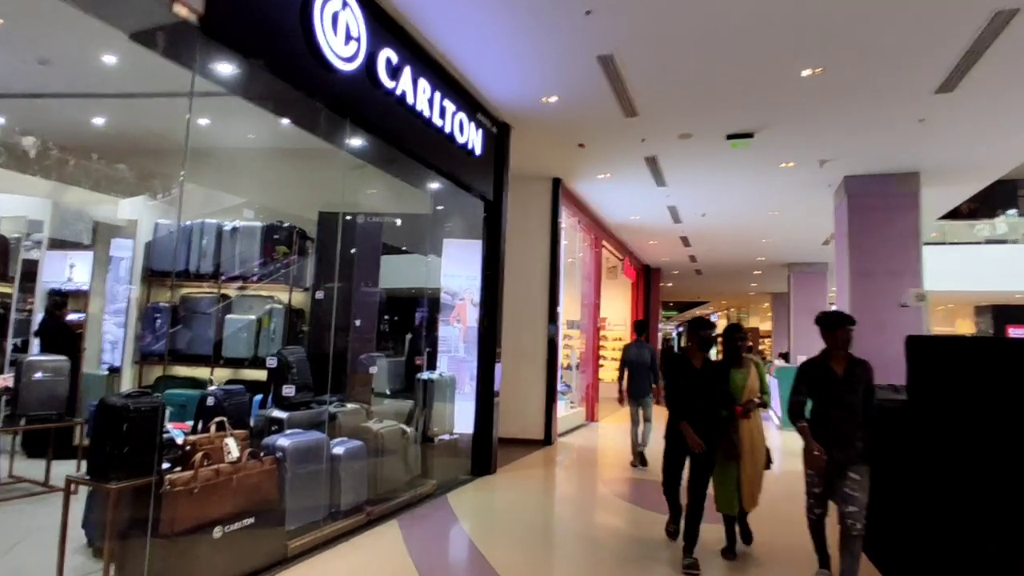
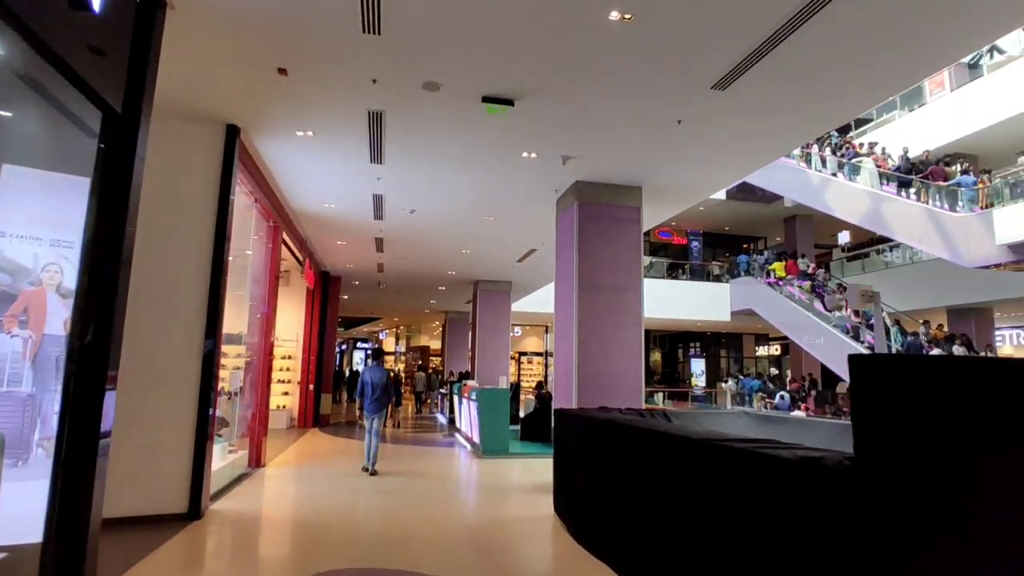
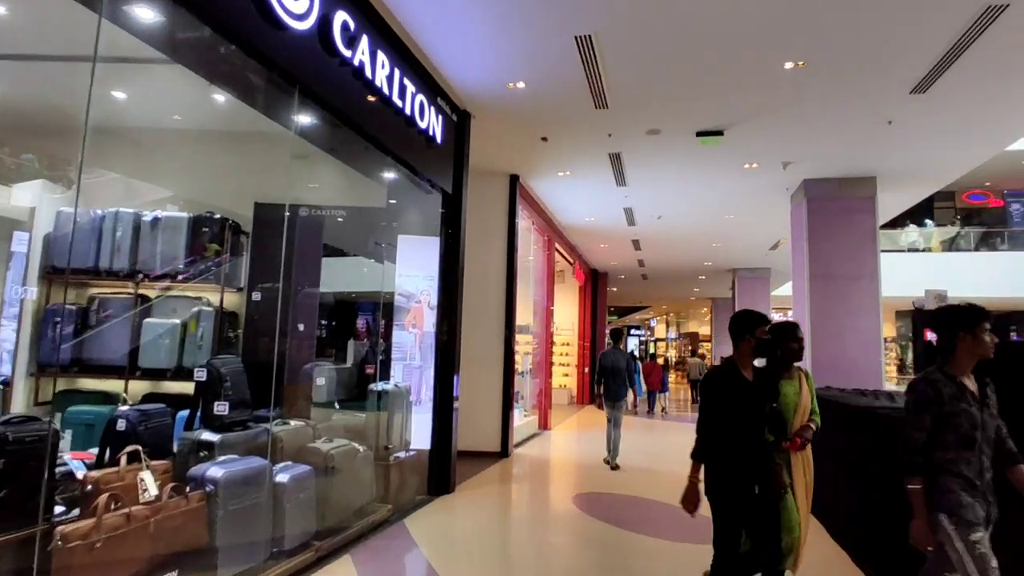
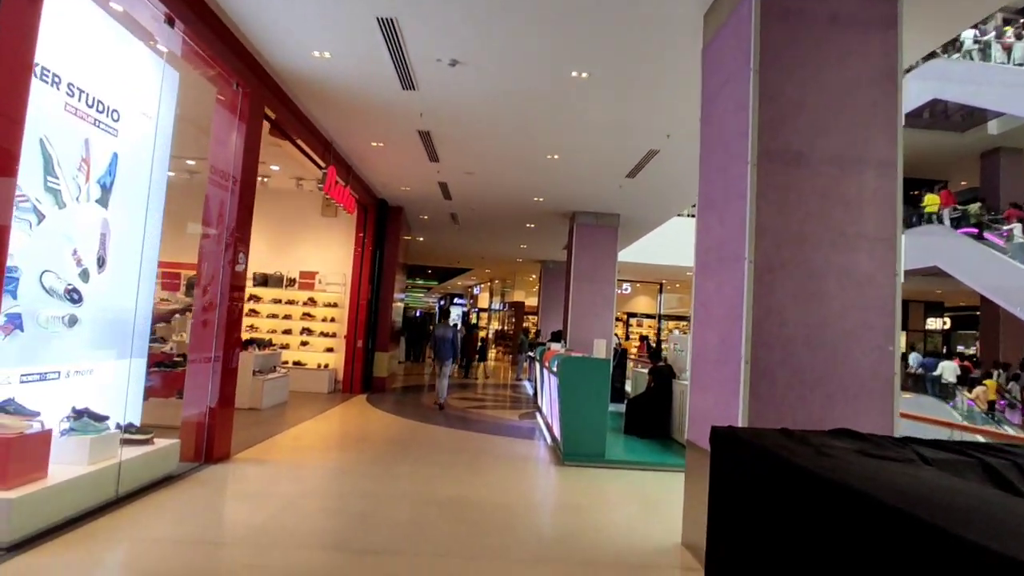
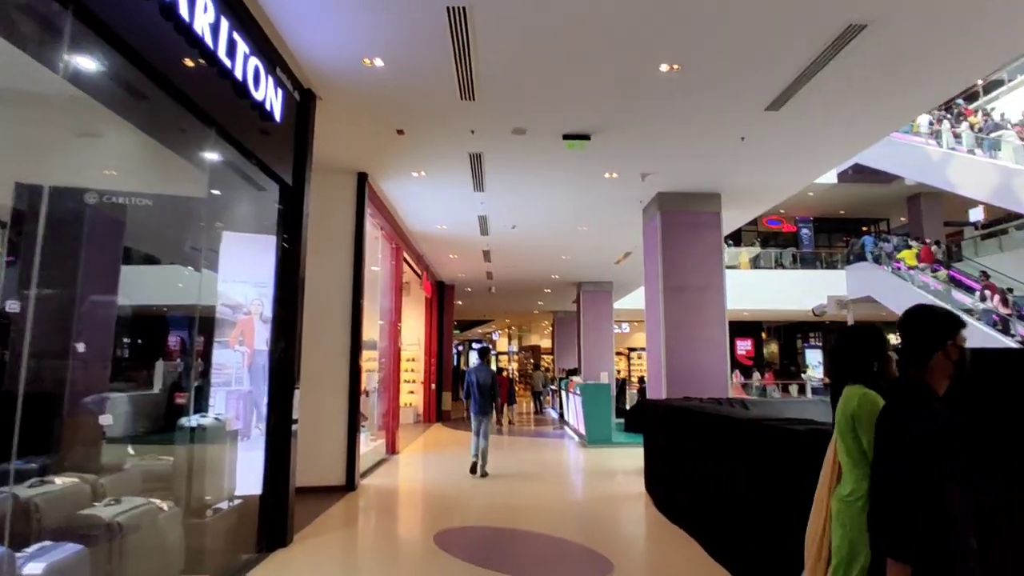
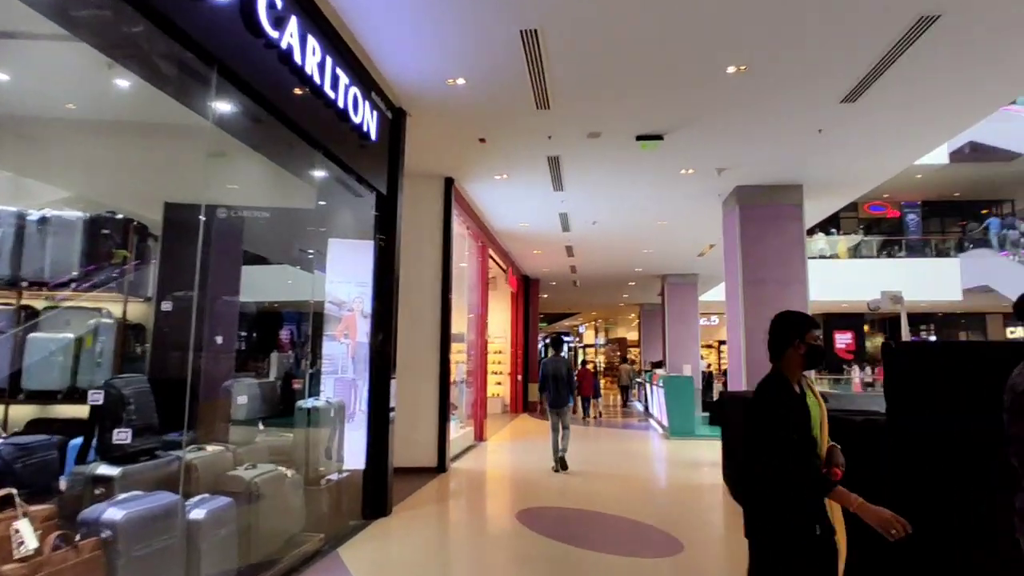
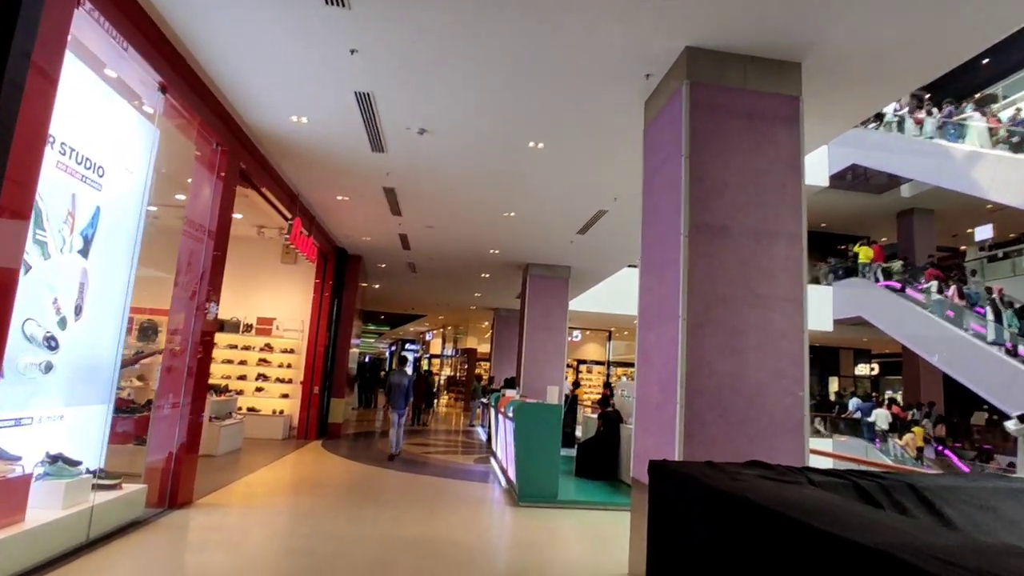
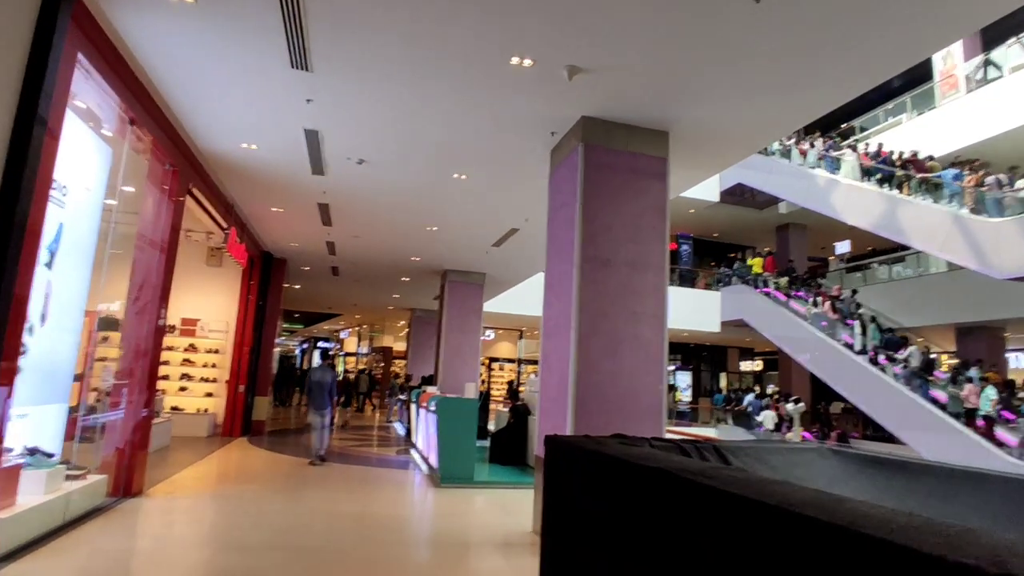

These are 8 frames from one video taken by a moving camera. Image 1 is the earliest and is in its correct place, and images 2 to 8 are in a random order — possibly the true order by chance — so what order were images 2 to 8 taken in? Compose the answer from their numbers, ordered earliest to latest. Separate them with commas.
3, 6, 5, 2, 8, 7, 4
